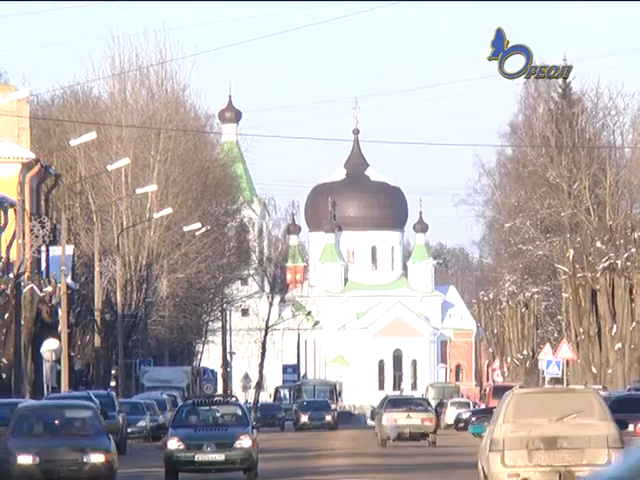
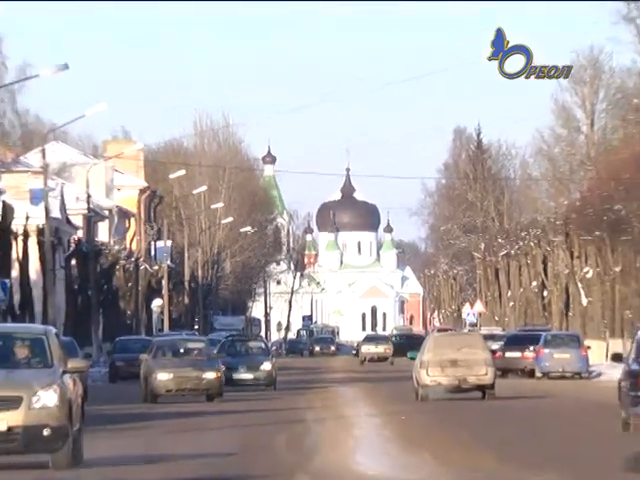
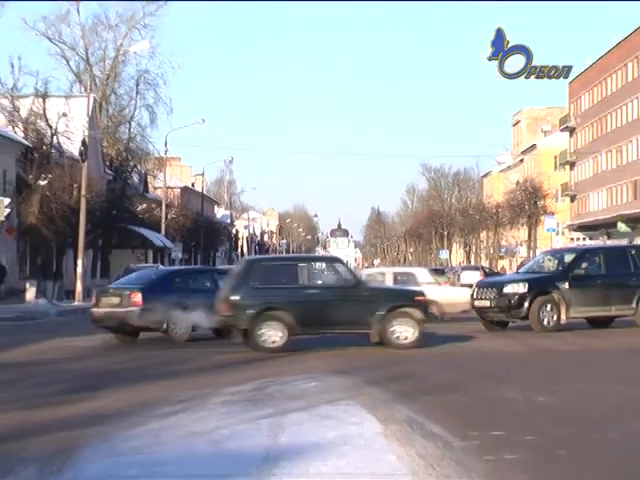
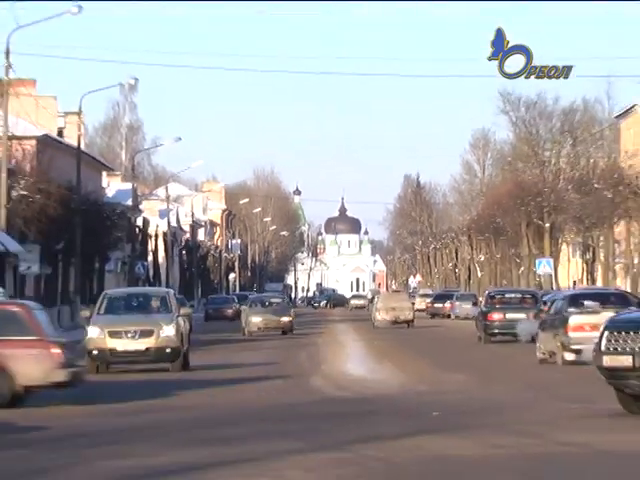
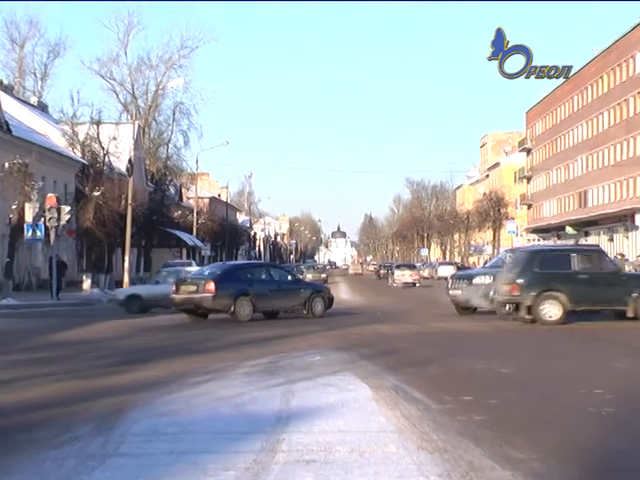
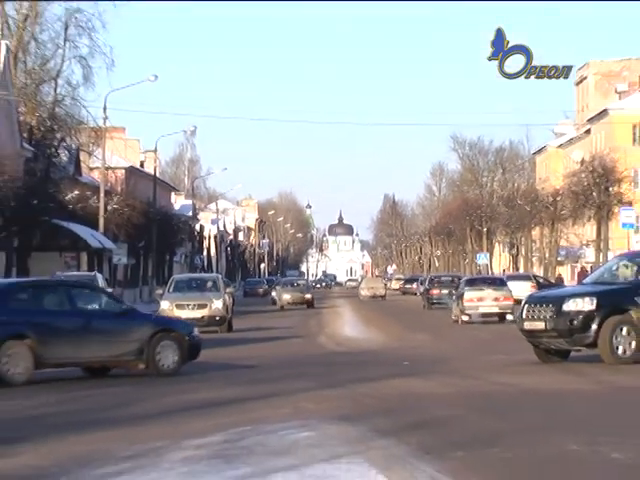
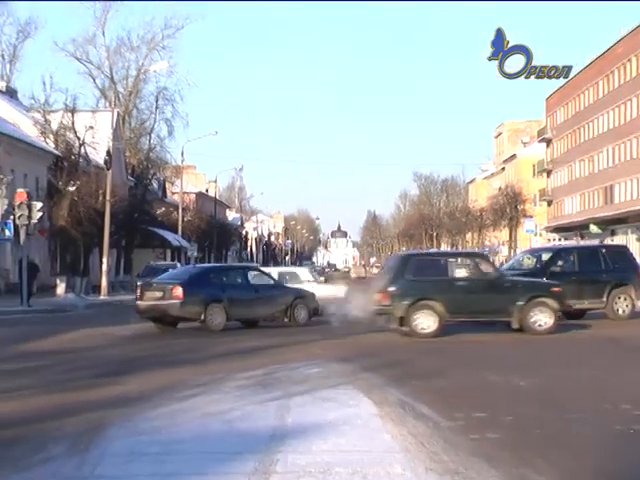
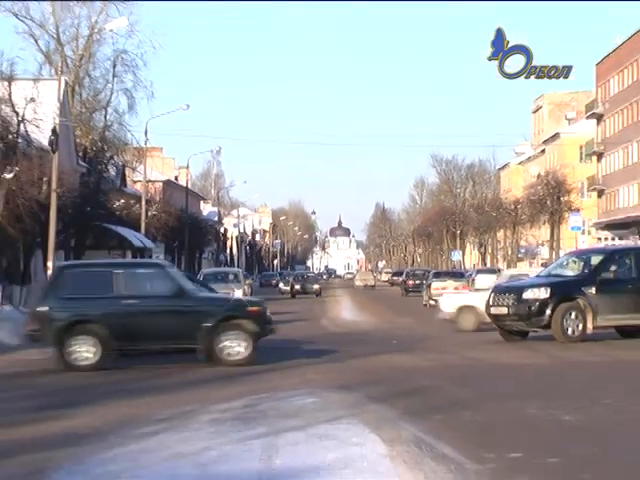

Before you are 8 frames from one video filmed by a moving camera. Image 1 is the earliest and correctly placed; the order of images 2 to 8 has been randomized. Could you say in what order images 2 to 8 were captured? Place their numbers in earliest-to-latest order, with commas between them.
2, 4, 6, 8, 3, 7, 5
